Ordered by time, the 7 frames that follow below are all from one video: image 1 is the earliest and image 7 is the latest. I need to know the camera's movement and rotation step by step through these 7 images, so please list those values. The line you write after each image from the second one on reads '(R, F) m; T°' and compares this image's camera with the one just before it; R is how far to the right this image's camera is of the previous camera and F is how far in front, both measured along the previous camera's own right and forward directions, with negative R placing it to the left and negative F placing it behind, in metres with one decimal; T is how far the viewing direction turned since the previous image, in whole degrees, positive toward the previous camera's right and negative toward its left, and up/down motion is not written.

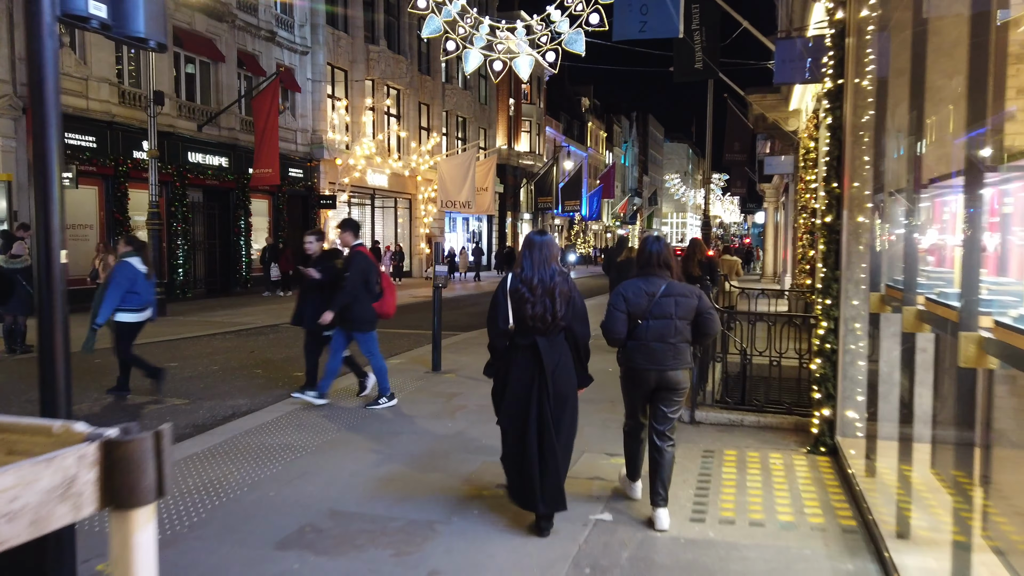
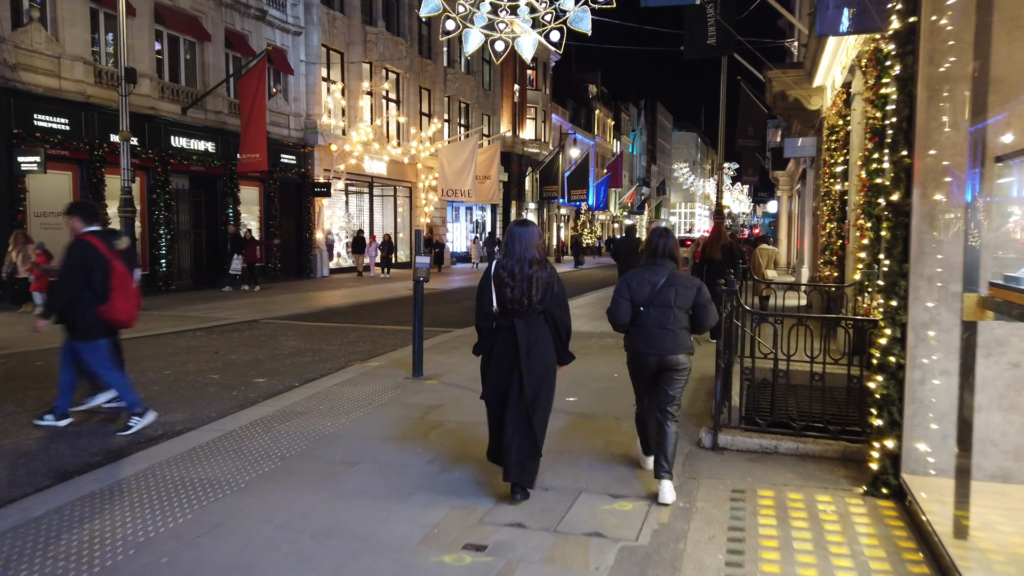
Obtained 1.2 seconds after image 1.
(+0.2, +1.2) m; -1°
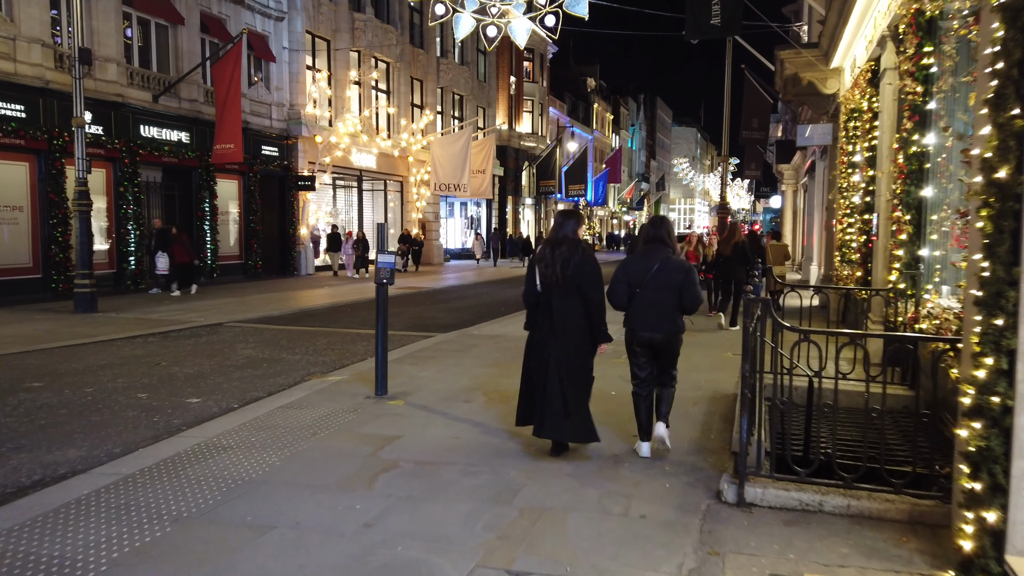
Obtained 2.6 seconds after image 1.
(+0.2, +1.2) m; 0°
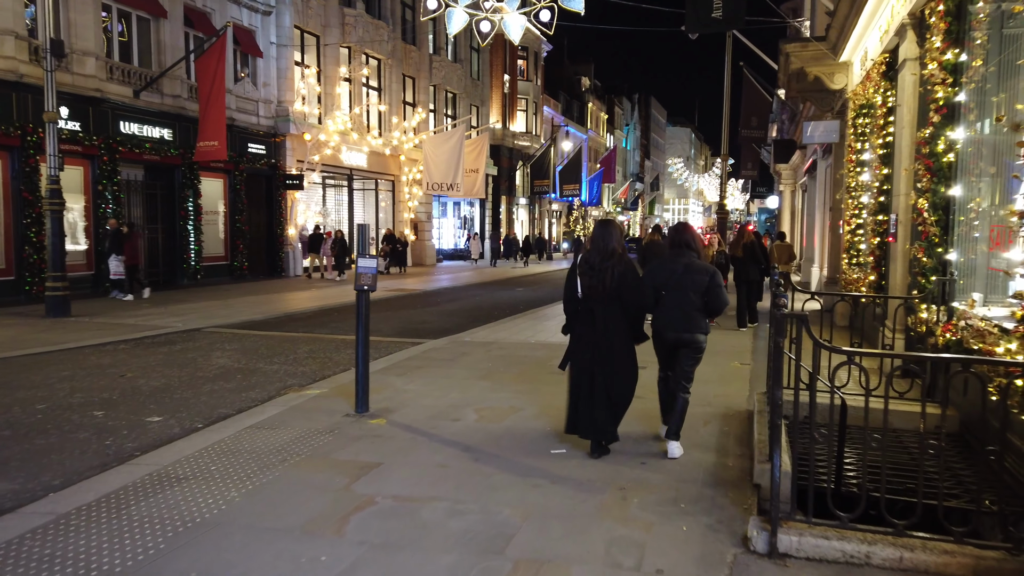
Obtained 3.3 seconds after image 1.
(0.0, +0.6) m; 0°
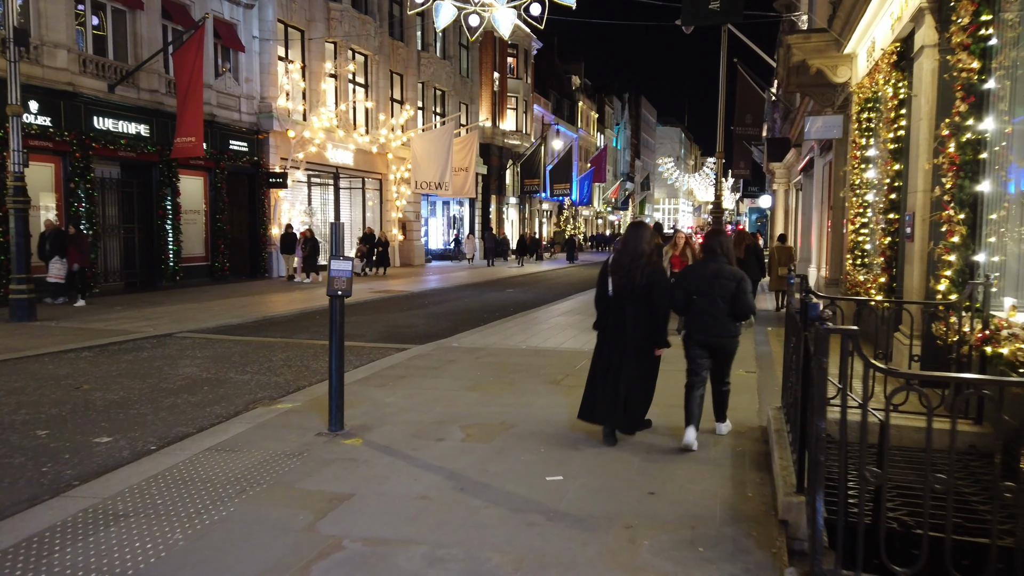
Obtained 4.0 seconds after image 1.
(0.0, +0.6) m; +1°
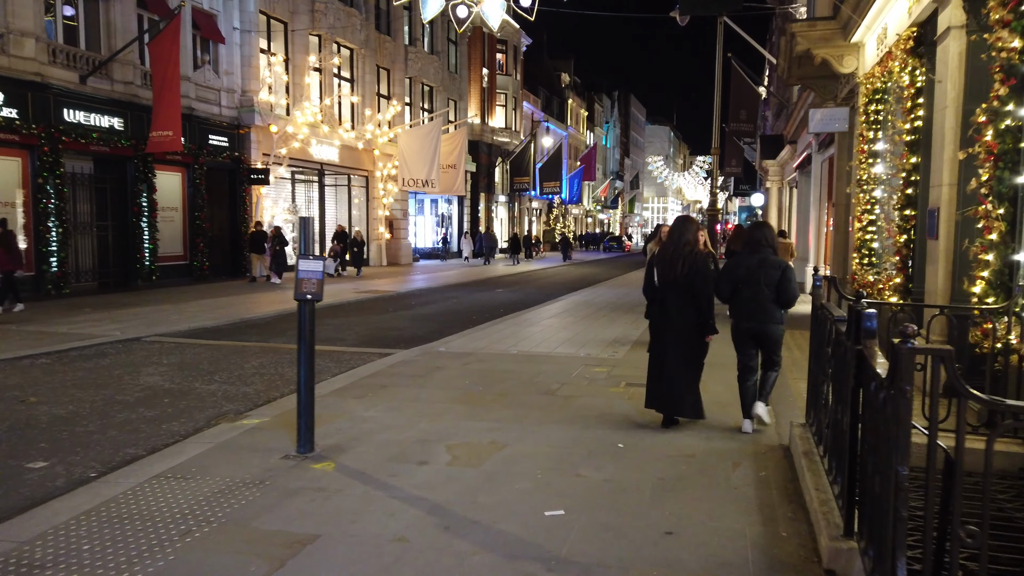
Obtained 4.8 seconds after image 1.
(0.0, +0.7) m; +1°
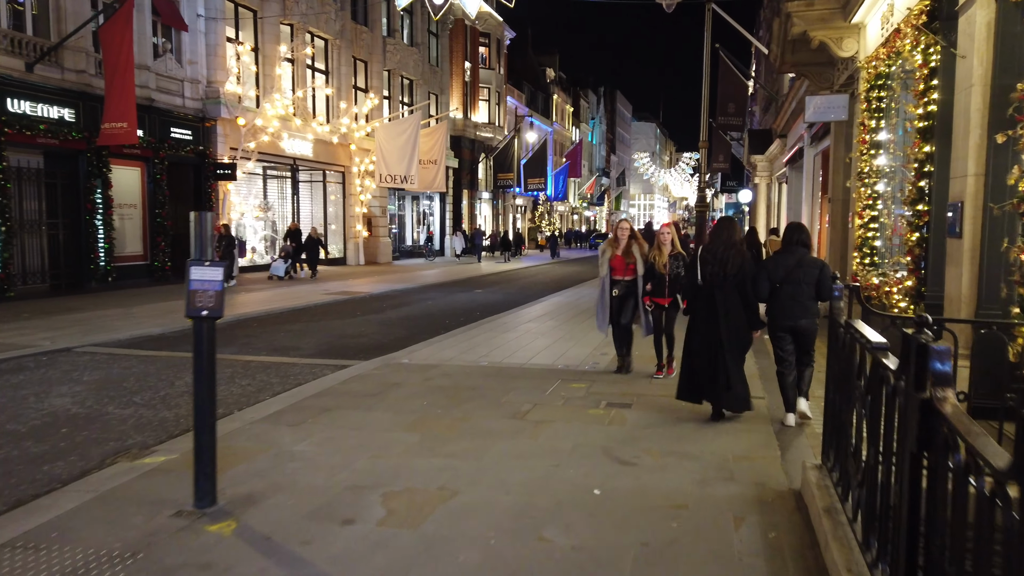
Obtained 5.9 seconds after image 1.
(+0.2, +1.0) m; +1°
